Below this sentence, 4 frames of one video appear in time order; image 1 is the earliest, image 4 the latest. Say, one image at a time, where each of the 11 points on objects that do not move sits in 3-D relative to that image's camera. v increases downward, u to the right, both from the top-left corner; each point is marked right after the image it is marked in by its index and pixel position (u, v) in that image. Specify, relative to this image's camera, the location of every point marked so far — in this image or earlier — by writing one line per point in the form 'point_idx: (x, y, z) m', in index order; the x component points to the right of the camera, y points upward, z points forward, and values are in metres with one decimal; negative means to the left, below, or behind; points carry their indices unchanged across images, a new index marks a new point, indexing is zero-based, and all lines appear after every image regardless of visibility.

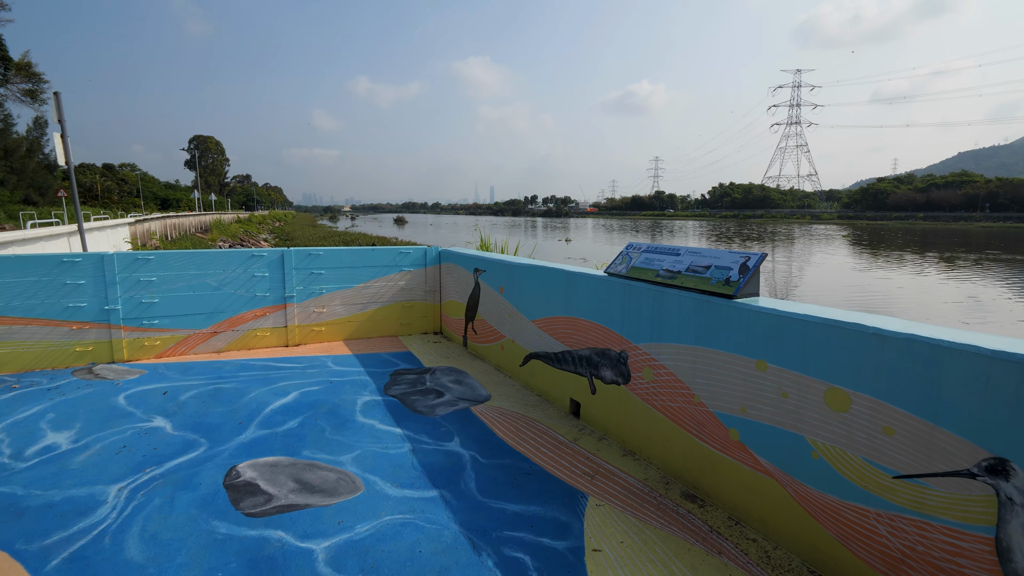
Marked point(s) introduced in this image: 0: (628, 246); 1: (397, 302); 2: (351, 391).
0: (+1.0, +0.4, +4.0) m
1: (-1.7, -0.2, +6.9) m
2: (-1.7, -1.1, +4.9) m
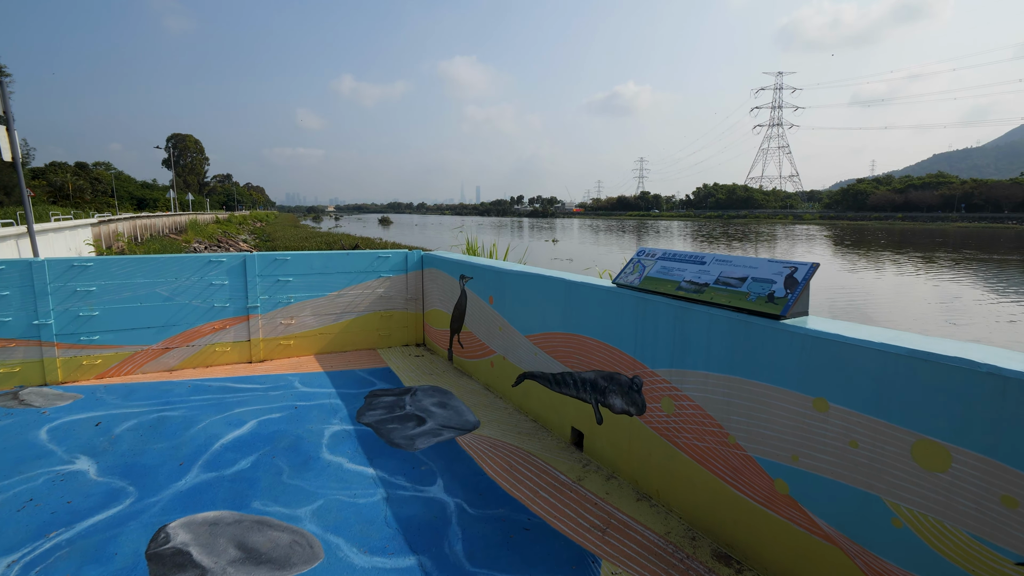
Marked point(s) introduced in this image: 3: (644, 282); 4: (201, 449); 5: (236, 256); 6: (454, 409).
0: (+0.9, +0.3, +3.4) m
1: (-1.8, -0.3, +6.3) m
2: (-1.7, -1.2, +4.2) m
3: (+0.9, 0.0, +3.1) m
4: (-2.4, -1.3, +3.7) m
5: (-3.3, +0.4, +5.6) m
6: (-0.5, -1.1, +4.4) m
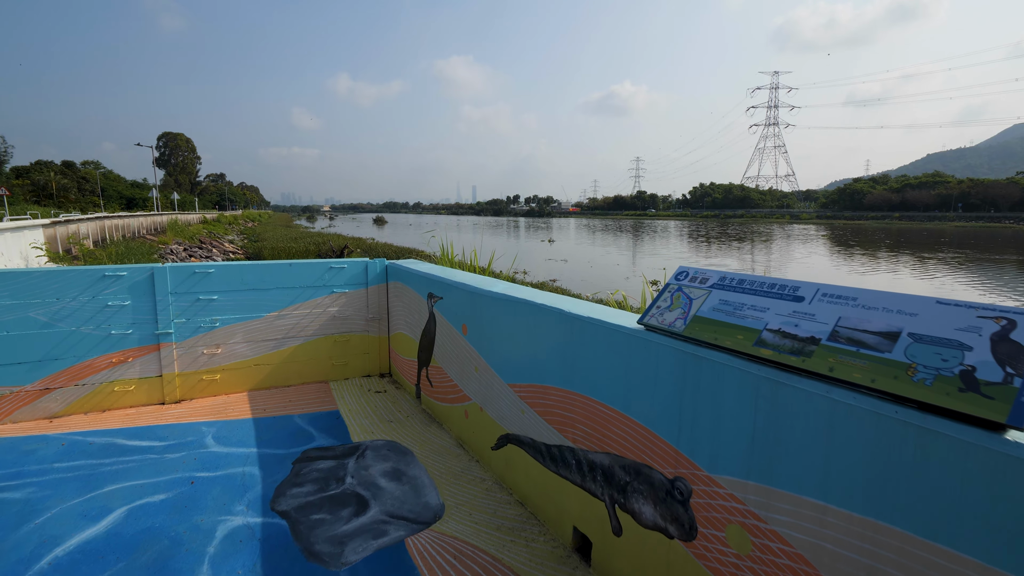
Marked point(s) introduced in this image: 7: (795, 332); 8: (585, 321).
0: (+0.8, +0.1, +2.2) m
1: (-2.0, -0.5, +5.1) m
2: (-1.9, -1.4, +3.0) m
3: (+0.7, -0.2, +1.9) m
4: (-2.6, -1.5, +2.5) m
5: (-3.4, +0.2, +4.4) m
6: (-0.7, -1.3, +3.2) m
7: (+1.0, -0.2, +1.6) m
8: (+0.4, -0.2, +2.5) m
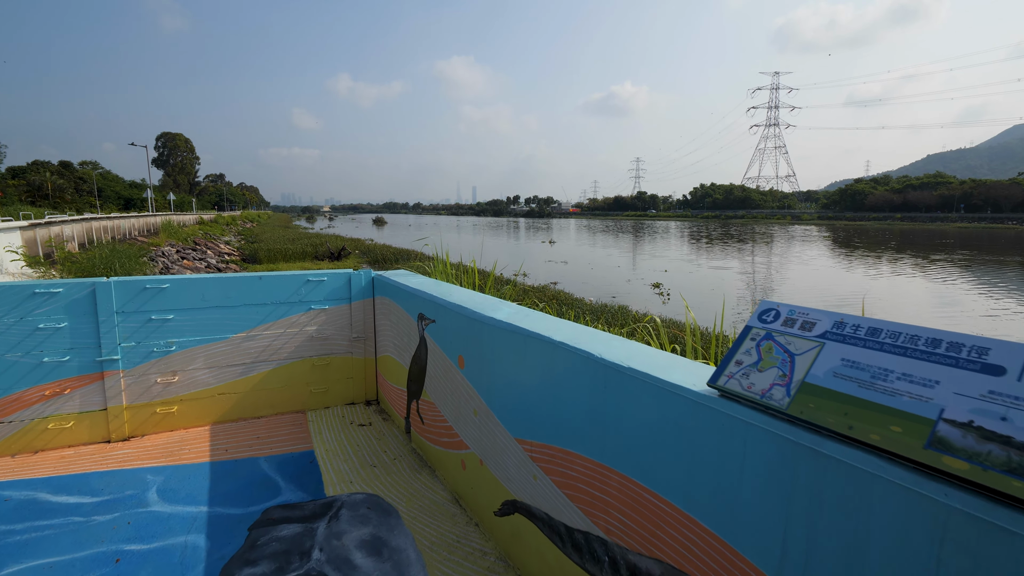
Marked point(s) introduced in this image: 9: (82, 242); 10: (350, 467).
0: (+0.8, -0.1, +1.5) m
1: (-2.0, -0.7, +4.4) m
2: (-1.8, -1.5, +2.3) m
3: (+0.8, -0.3, +1.3) m
4: (-2.5, -1.6, +1.8) m
5: (-3.4, 0.0, +3.7) m
6: (-0.6, -1.5, +2.6) m
7: (+1.0, -0.3, +1.0) m
8: (+0.4, -0.3, +1.8) m
9: (-16.9, +1.8, +18.6) m
10: (-1.2, -1.4, +3.6) m
